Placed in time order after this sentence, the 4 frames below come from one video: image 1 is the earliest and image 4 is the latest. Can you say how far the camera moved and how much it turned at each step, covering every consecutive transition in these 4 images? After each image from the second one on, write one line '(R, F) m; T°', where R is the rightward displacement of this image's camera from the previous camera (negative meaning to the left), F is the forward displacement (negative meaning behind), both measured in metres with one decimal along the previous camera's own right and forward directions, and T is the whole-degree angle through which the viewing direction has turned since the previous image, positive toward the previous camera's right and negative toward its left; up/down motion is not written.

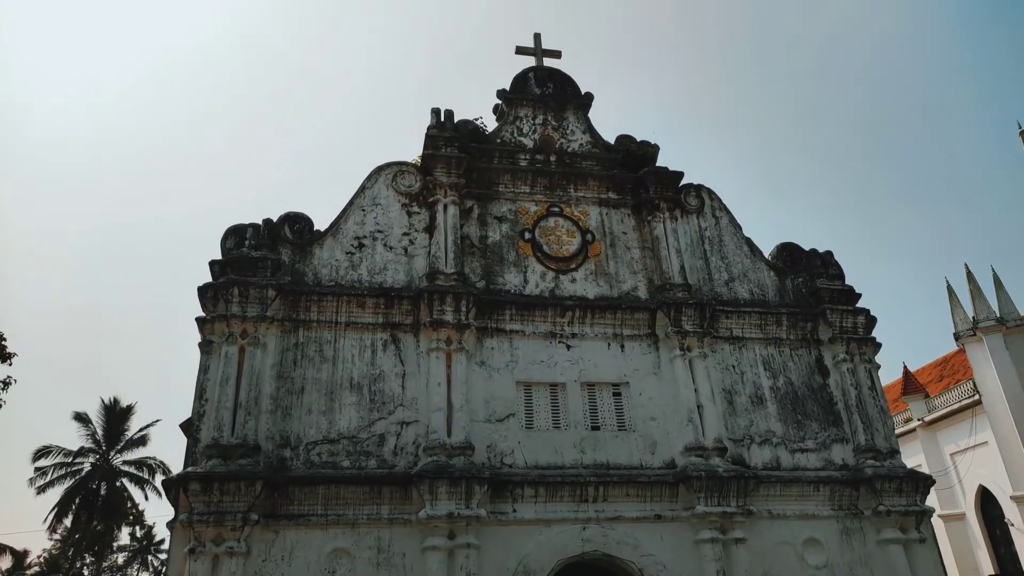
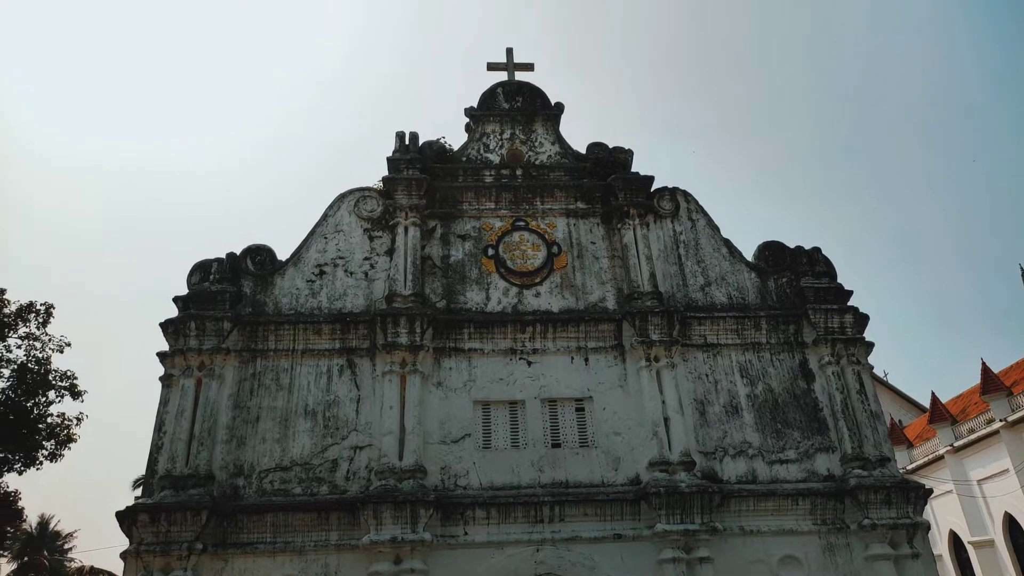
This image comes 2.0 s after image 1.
(+1.6, +0.2) m; -6°
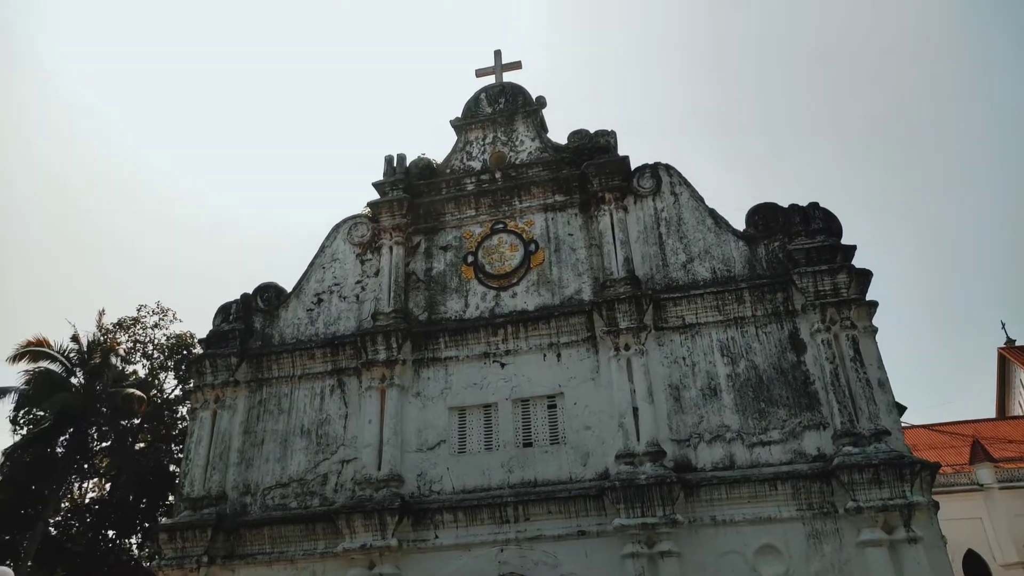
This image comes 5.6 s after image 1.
(+2.9, +0.2) m; -14°
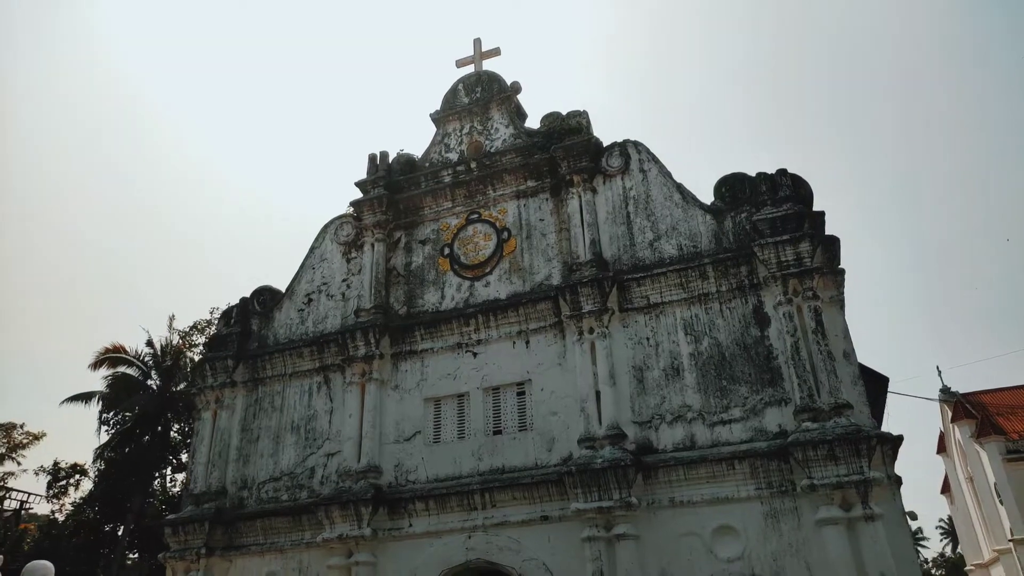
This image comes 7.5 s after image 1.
(+1.5, 0.0) m; -6°
